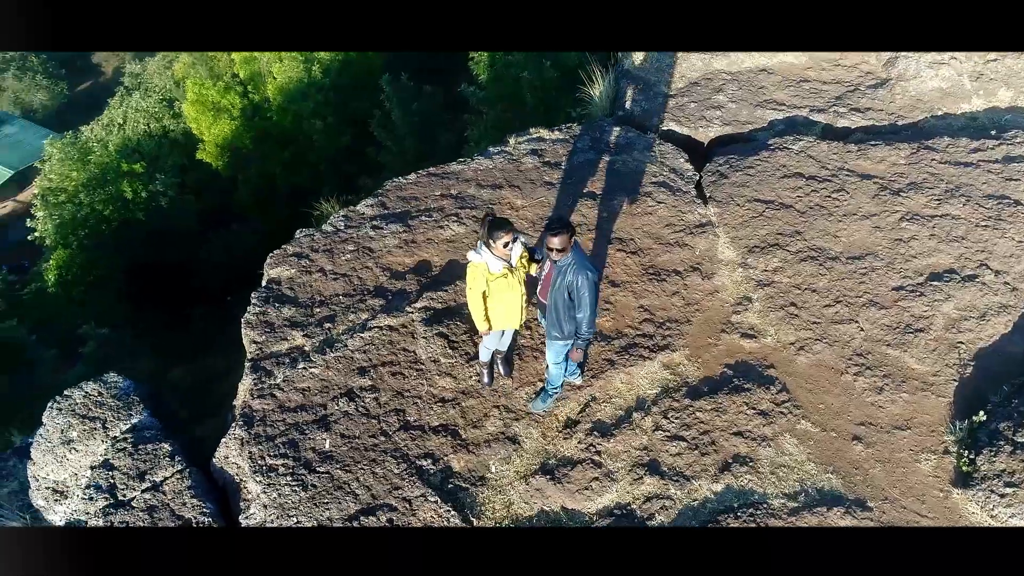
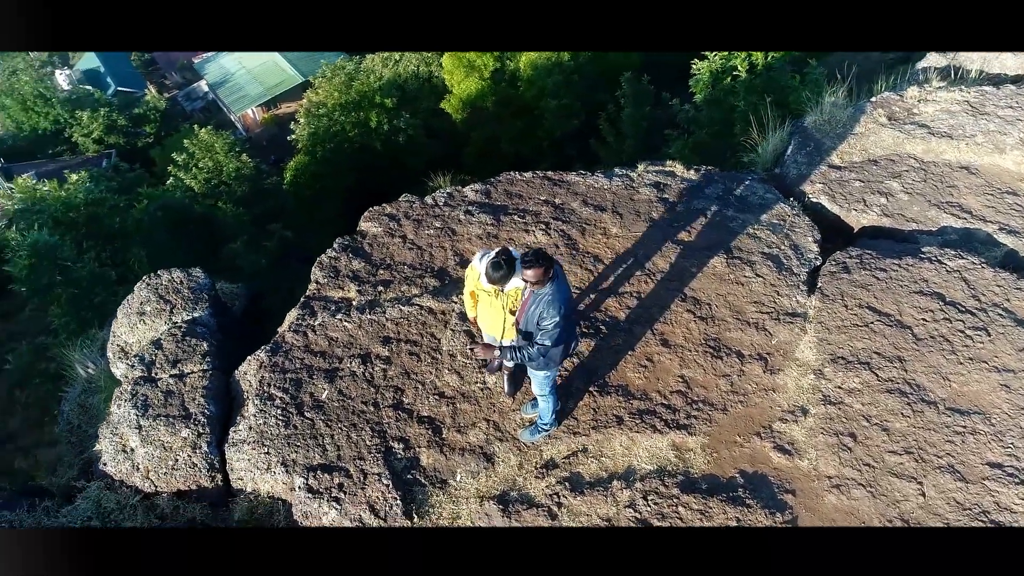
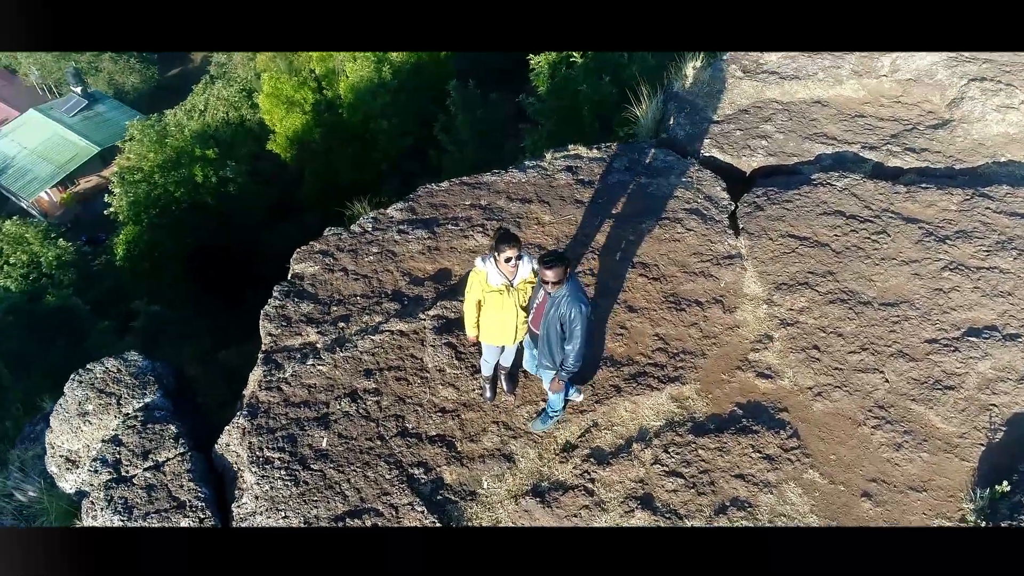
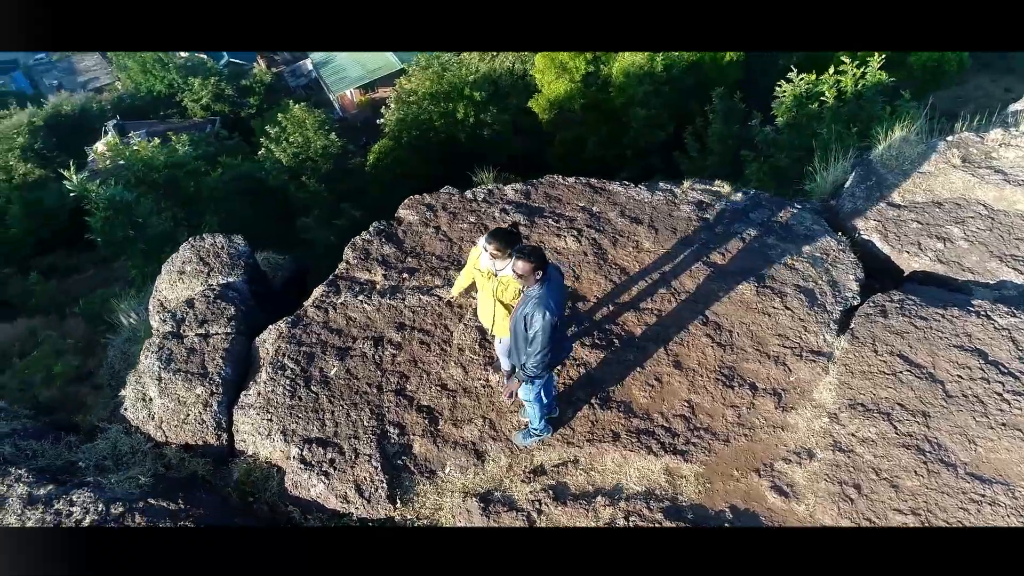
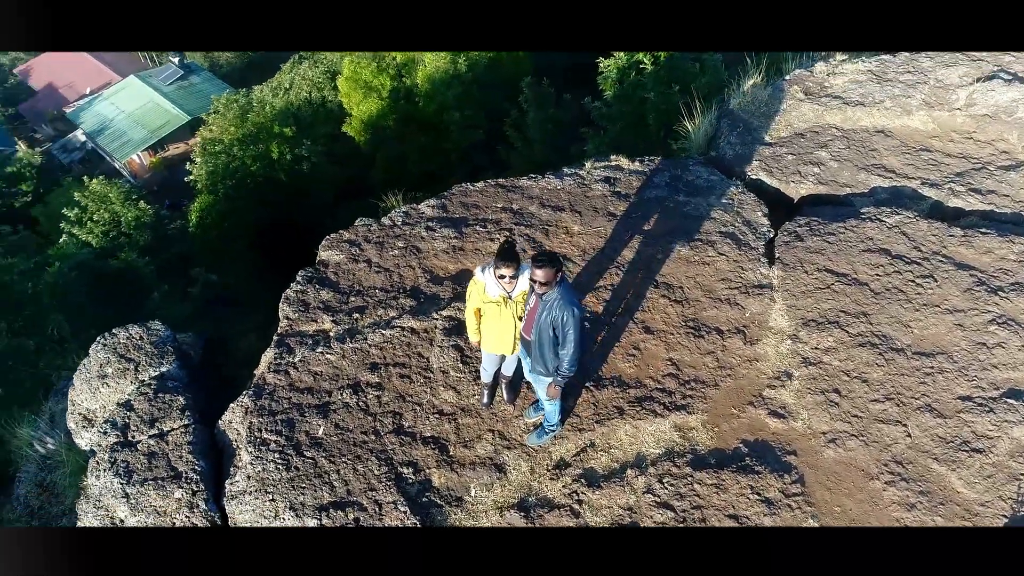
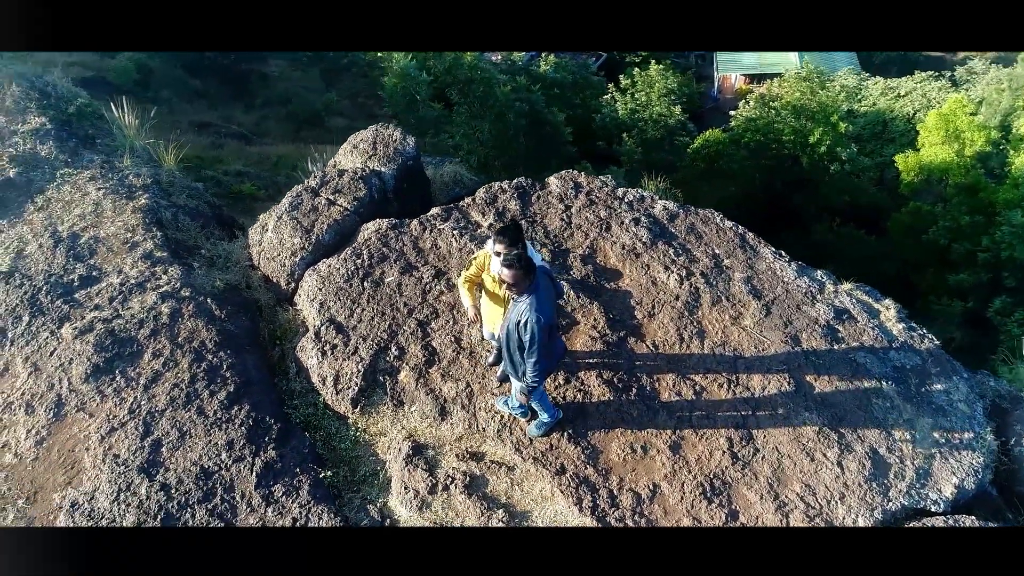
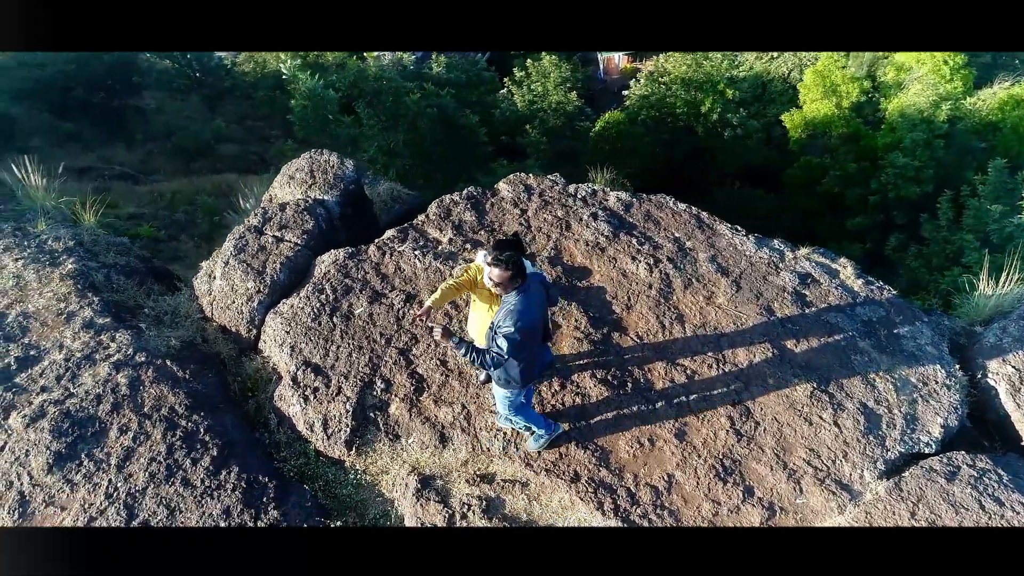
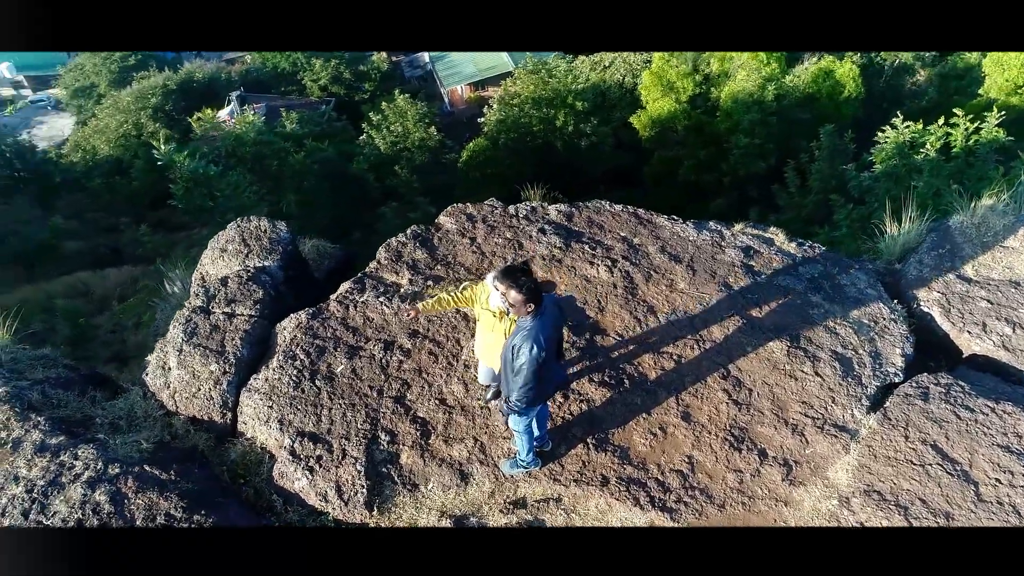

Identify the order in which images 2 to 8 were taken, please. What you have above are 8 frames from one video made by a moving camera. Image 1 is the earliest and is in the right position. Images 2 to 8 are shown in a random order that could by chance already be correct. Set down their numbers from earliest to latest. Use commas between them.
3, 5, 2, 4, 8, 7, 6
